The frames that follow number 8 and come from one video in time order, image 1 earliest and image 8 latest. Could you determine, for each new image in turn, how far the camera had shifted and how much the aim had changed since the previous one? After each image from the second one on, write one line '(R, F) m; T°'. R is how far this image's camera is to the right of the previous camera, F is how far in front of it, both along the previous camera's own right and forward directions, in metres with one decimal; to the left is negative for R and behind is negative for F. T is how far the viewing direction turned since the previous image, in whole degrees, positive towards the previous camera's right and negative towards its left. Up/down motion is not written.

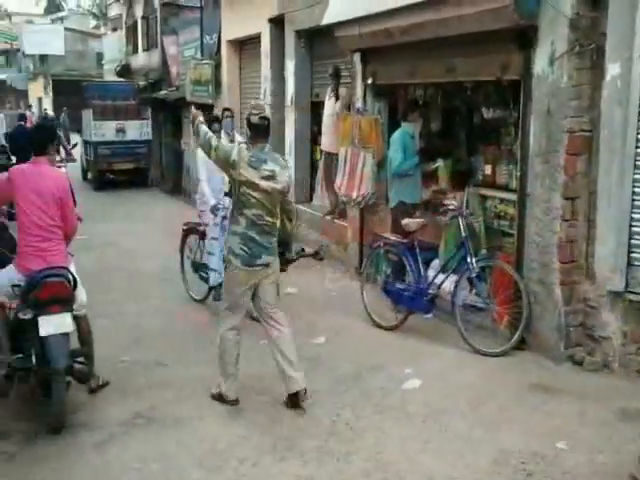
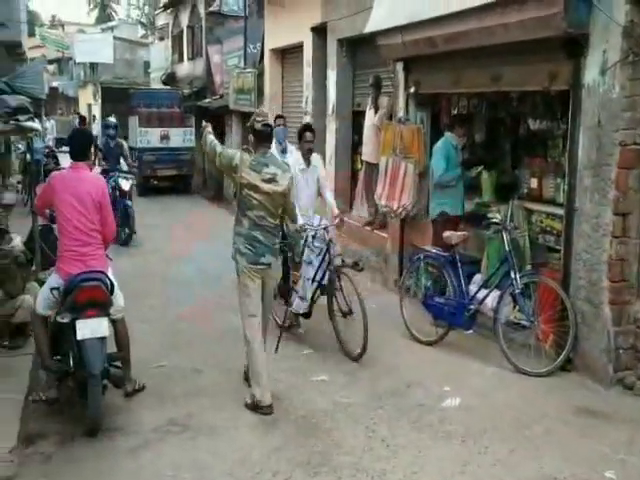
(0.0, +0.1) m; -3°
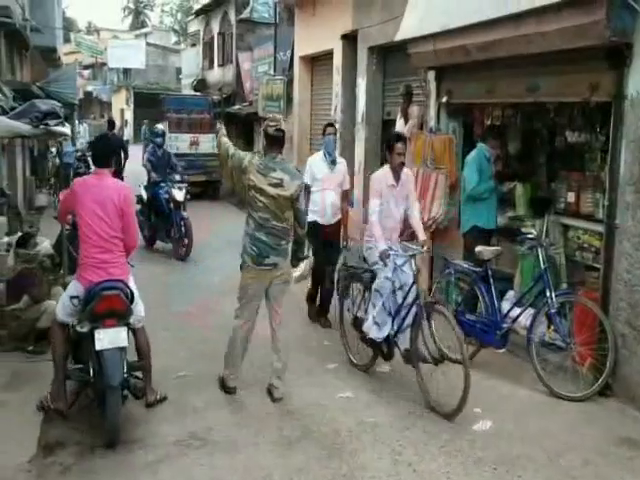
(0.0, +0.2) m; -2°
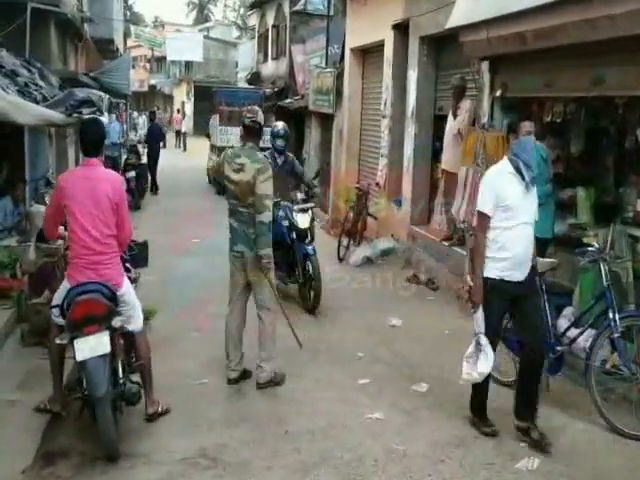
(+0.1, +0.5) m; -4°
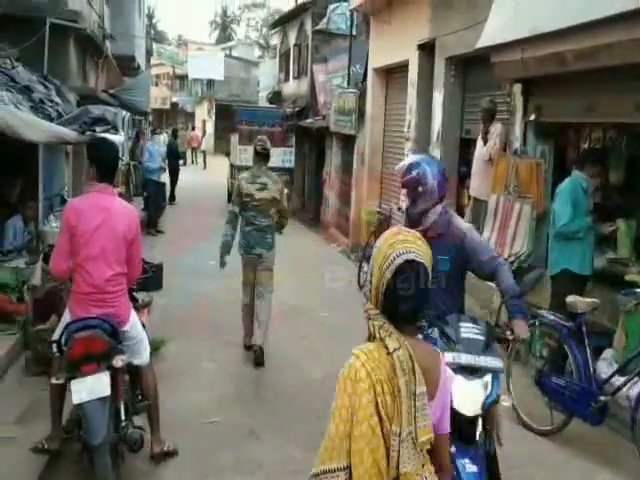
(0.0, +0.4) m; -1°
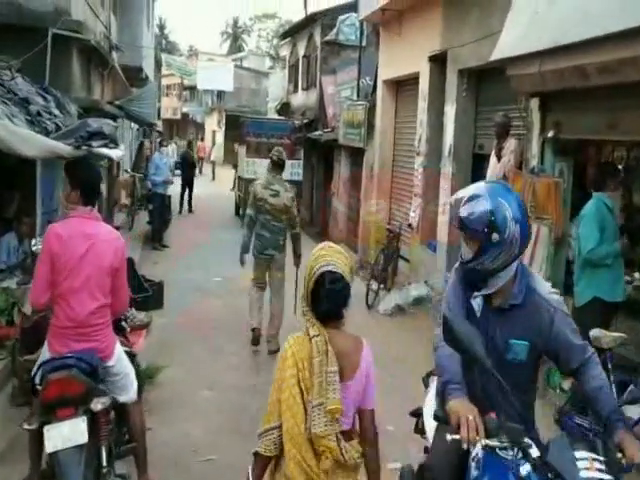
(0.0, +0.4) m; -1°
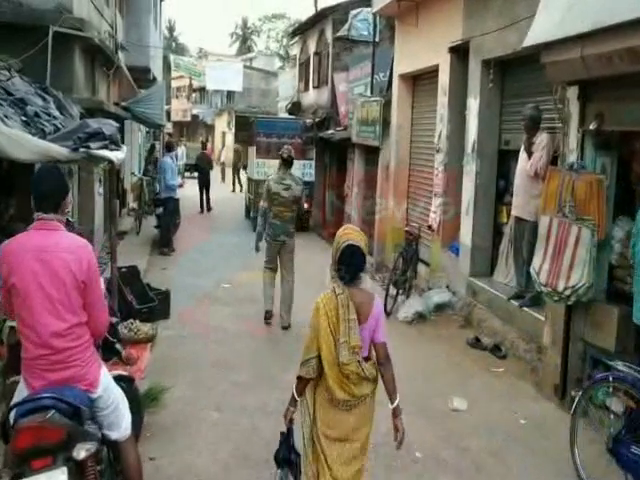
(0.0, +0.6) m; -1°
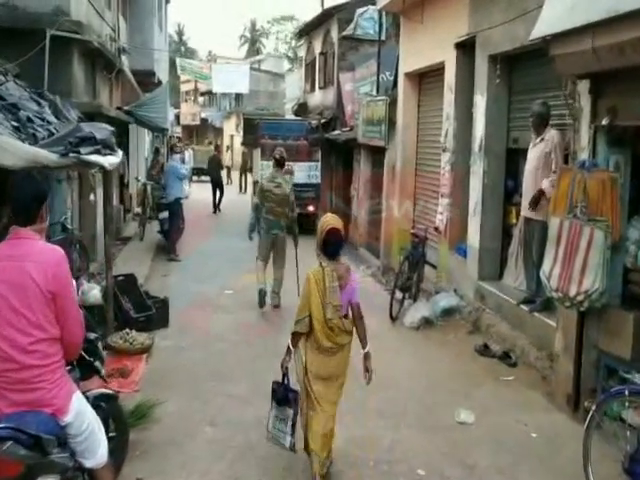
(+0.1, +0.3) m; -1°
